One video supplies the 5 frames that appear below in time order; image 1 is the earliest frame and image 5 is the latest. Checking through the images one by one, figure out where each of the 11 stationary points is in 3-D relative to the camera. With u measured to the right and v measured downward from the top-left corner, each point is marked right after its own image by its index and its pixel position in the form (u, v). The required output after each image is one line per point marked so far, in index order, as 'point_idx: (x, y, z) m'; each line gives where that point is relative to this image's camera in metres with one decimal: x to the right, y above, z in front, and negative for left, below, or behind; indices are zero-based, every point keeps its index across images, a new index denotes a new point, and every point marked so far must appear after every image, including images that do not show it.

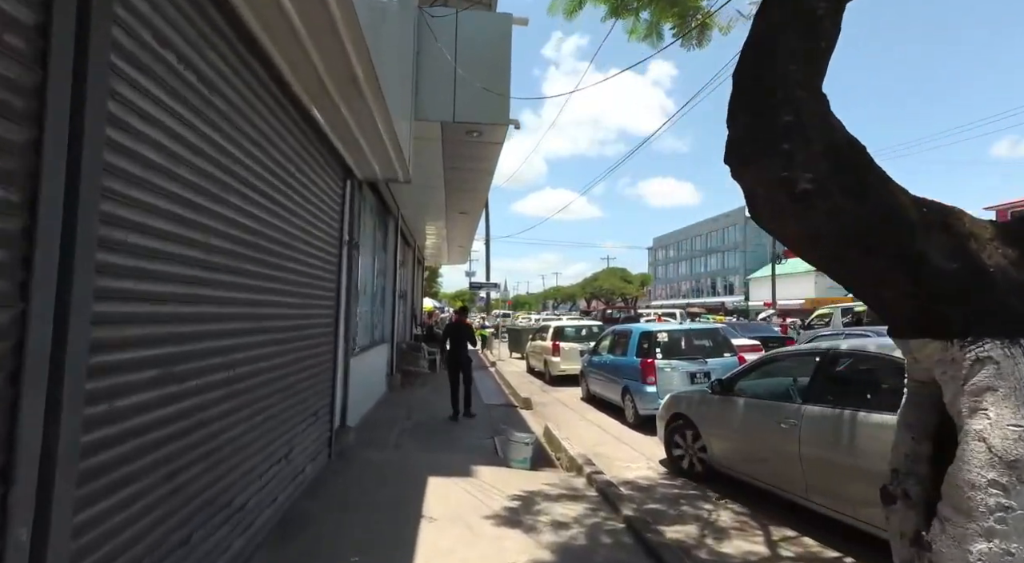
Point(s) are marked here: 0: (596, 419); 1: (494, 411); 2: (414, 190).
0: (+1.4, -2.3, +9.6) m
1: (-0.3, -2.3, +10.0) m
2: (-2.0, +1.9, +11.6) m
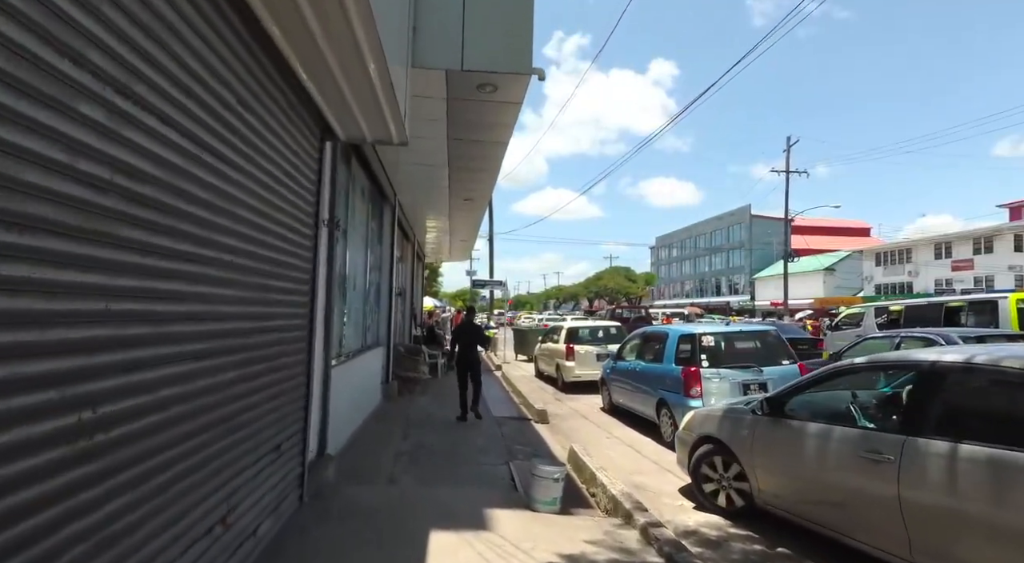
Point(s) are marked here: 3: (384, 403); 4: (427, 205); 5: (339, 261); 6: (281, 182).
0: (+1.6, -2.2, +8.3) m
1: (-0.1, -2.2, +8.6) m
2: (-1.8, +1.9, +10.2) m
3: (-2.4, -2.3, +10.6) m
4: (-2.0, +1.8, +13.4) m
5: (-2.0, +0.2, +6.5) m
6: (-1.7, +0.7, +4.2) m
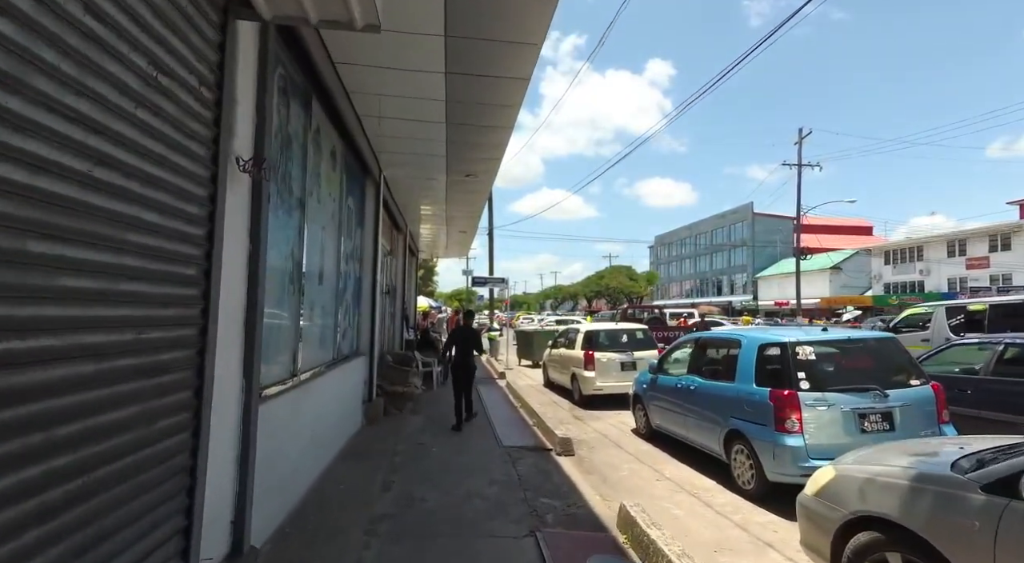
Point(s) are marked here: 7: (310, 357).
0: (+1.8, -2.1, +6.2) m
1: (+0.1, -2.1, +6.6) m
2: (-1.6, +2.0, +8.1) m
3: (-2.2, -2.2, +8.5) m
4: (-1.8, +1.8, +11.4) m
5: (-1.8, +0.3, +4.5) m
6: (-1.4, +0.8, +2.1) m
7: (-2.0, -0.8, +5.9) m
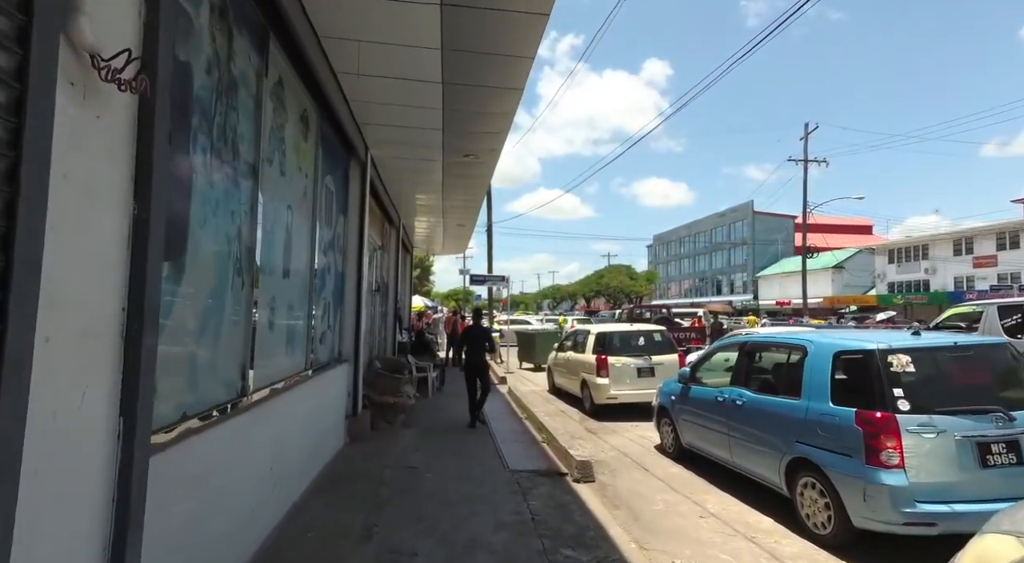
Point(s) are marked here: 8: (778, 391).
0: (+1.9, -2.1, +5.1) m
1: (+0.2, -2.0, +5.4) m
2: (-1.5, +2.1, +7.0) m
3: (-2.1, -2.1, +7.4) m
4: (-1.8, +1.9, +10.2) m
5: (-1.7, +0.4, +3.3) m
6: (-1.3, +0.9, +0.9) m
7: (-1.9, -0.7, +4.7) m
8: (+2.4, -1.0, +5.2) m
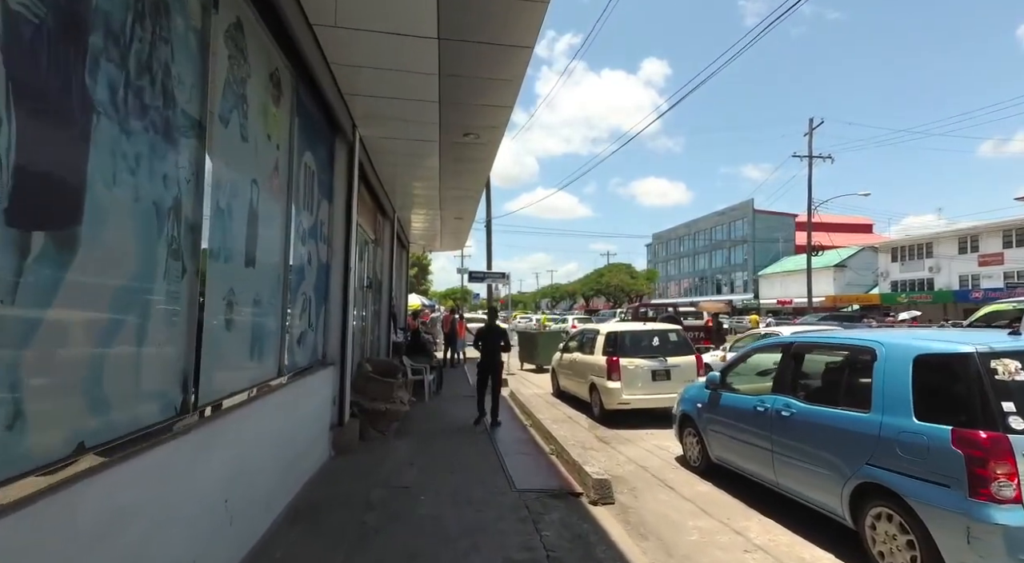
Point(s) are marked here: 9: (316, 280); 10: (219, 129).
0: (+2.0, -2.0, +4.3) m
1: (+0.3, -1.9, +4.6) m
2: (-1.4, +2.2, +6.1) m
3: (-2.0, -2.0, +6.5) m
4: (-1.7, +2.0, +9.4) m
5: (-1.6, +0.5, +2.5) m
6: (-1.2, +1.0, +0.1) m
7: (-1.9, -0.6, +3.9) m
8: (+2.5, -0.9, +4.4) m
9: (-2.1, 0.0, +6.2) m
10: (-1.7, +0.9, +3.5) m
